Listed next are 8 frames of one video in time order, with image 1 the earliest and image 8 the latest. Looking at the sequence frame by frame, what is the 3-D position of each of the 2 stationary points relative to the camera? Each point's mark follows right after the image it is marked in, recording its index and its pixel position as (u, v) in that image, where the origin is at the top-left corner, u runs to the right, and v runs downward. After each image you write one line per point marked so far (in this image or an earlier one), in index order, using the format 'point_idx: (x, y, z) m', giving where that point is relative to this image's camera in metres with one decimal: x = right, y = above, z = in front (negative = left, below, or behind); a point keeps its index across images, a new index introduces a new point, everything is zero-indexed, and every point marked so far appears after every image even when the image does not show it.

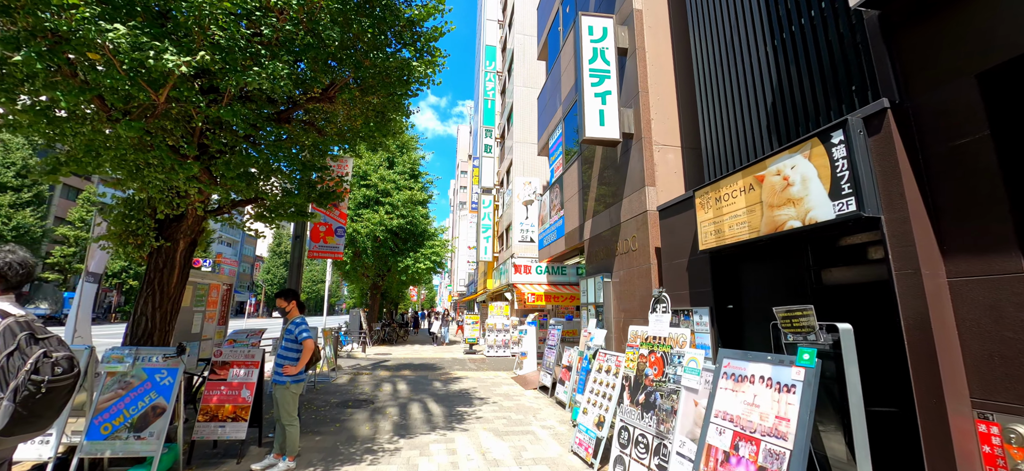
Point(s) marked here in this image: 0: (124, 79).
0: (-4.1, +1.6, +4.2) m
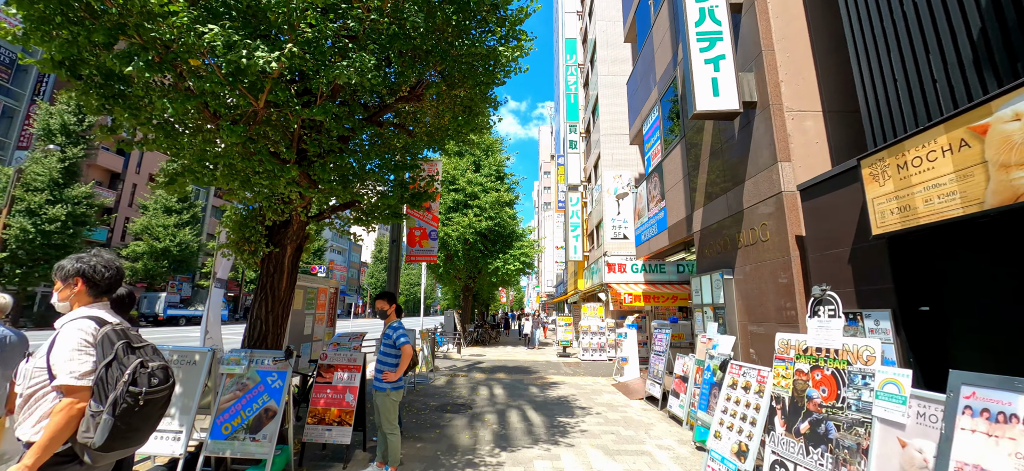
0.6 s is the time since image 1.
0: (-3.0, +1.5, +4.1) m
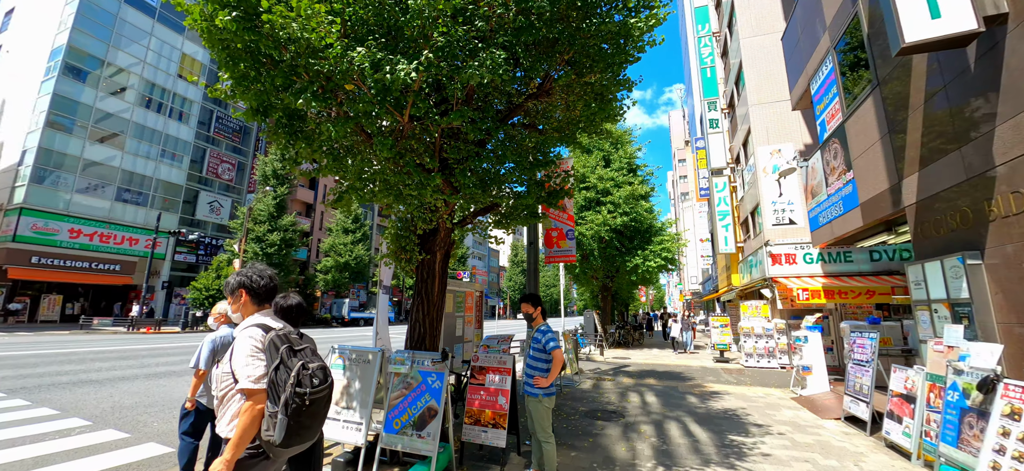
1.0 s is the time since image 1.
0: (-1.5, +1.4, +4.4) m
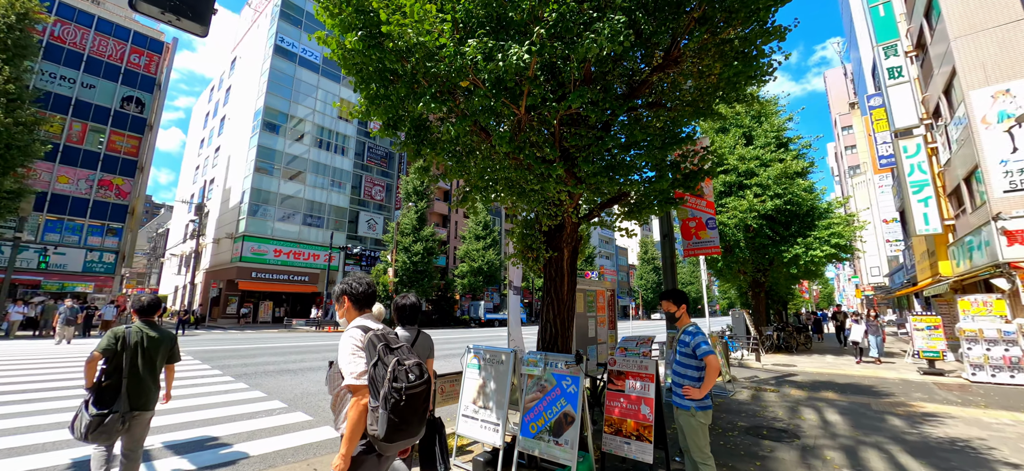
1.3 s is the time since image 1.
0: (-0.2, +1.5, +4.3) m
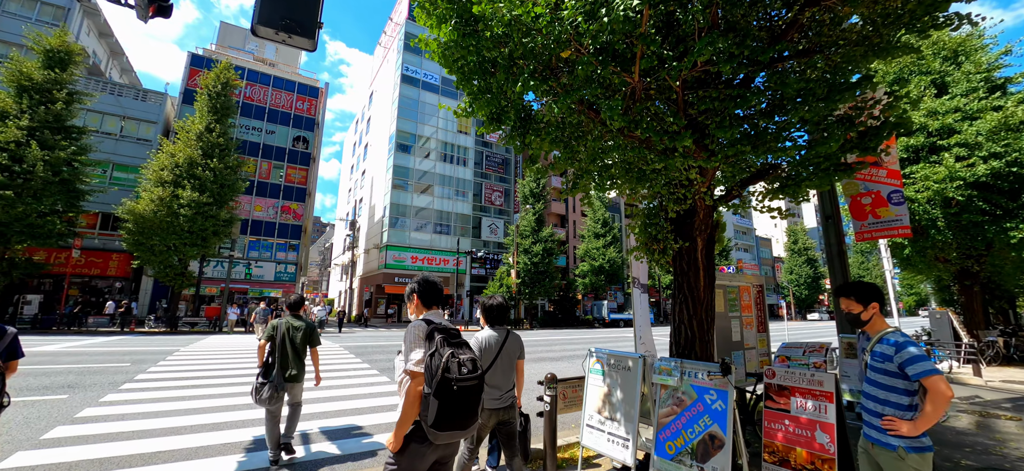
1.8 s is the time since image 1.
0: (+0.8, +1.6, +3.8) m
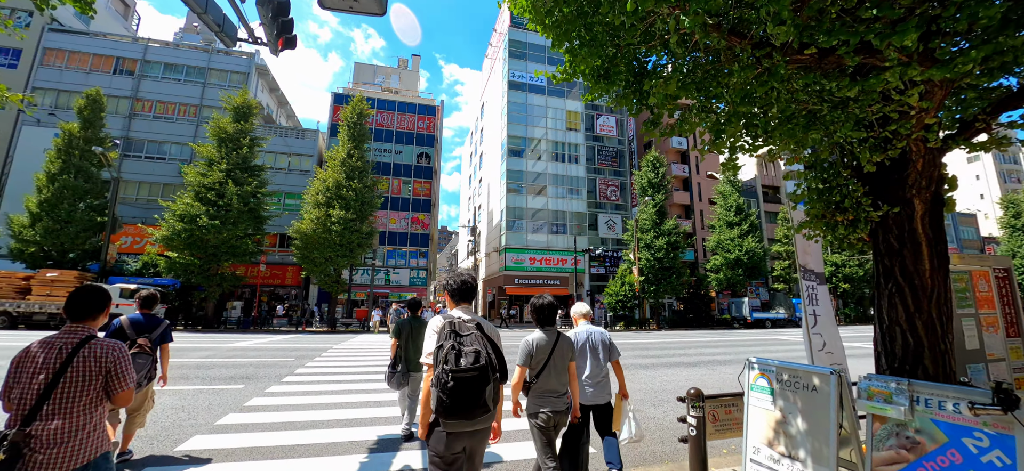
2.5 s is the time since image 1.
0: (+1.6, +1.8, +2.8) m
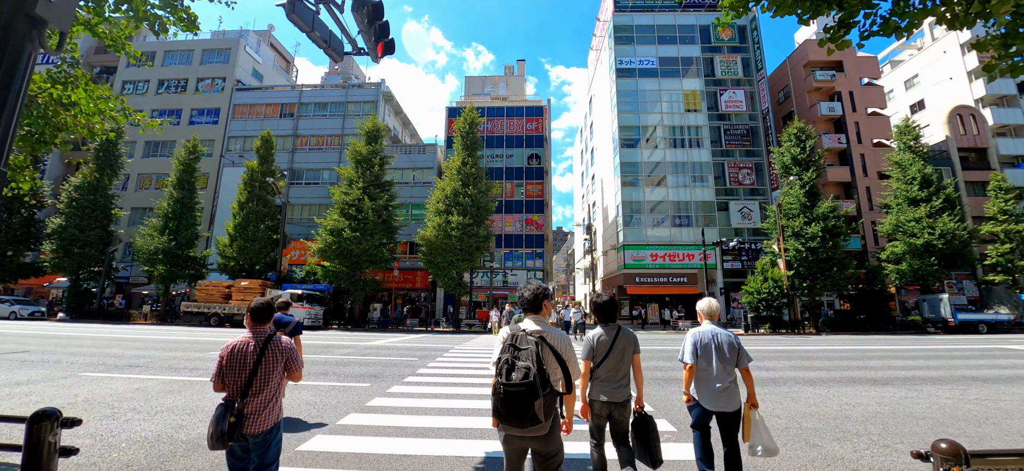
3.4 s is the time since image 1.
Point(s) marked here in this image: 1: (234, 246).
0: (+2.0, +2.0, +1.6) m
1: (-13.7, -0.5, +19.5) m
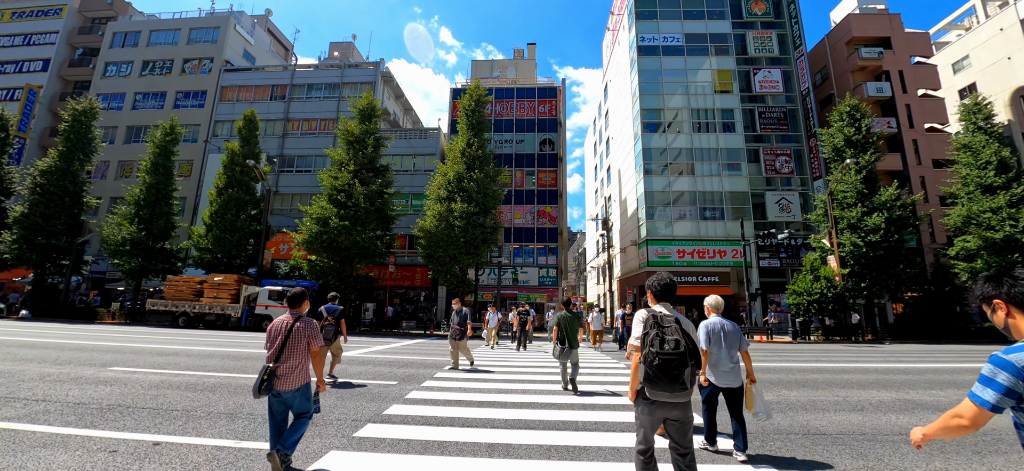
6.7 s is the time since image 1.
0: (+2.2, +2.4, -0.8) m
1: (-13.2, -0.1, +17.3) m
